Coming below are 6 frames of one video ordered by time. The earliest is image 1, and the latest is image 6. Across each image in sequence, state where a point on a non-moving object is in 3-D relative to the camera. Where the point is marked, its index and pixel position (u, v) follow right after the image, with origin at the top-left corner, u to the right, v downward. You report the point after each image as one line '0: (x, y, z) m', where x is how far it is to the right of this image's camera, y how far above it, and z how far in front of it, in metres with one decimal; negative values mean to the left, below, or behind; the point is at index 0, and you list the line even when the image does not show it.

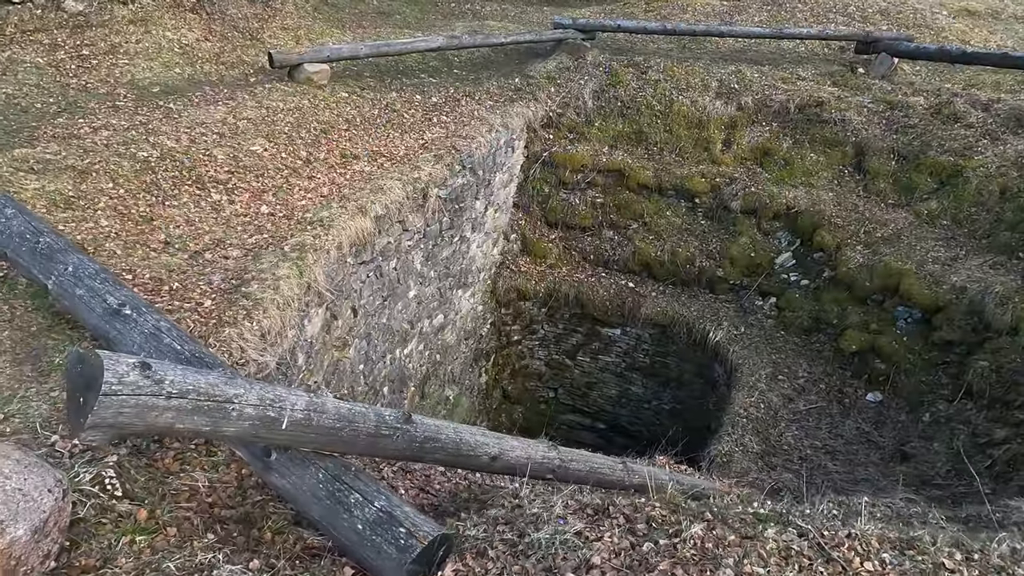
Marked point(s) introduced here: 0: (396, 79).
0: (-1.9, +3.5, +11.0) m
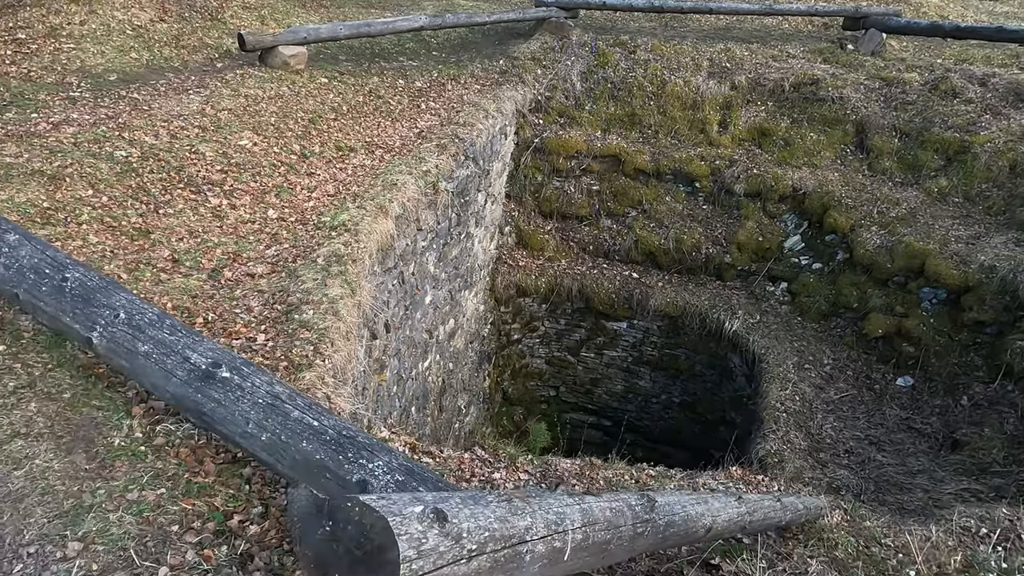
0: (-2.1, +3.4, +10.1) m
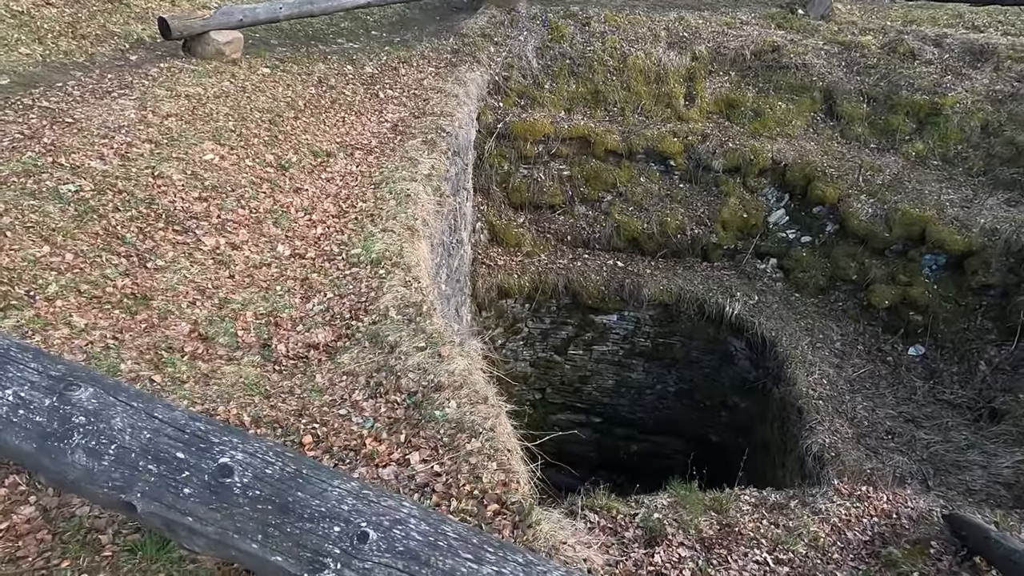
0: (-2.6, +3.2, +8.7) m
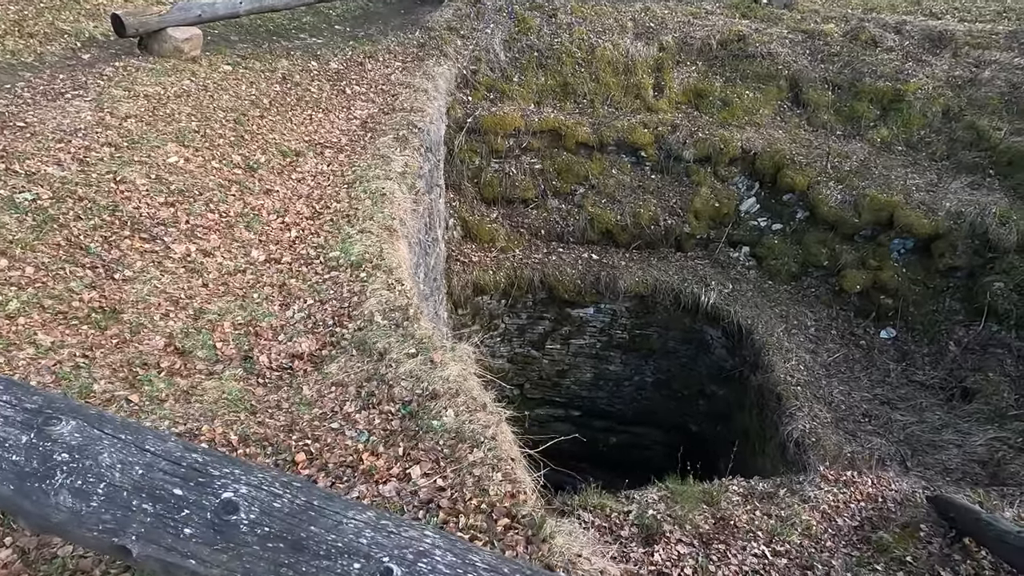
0: (-3.0, +3.1, +8.4) m
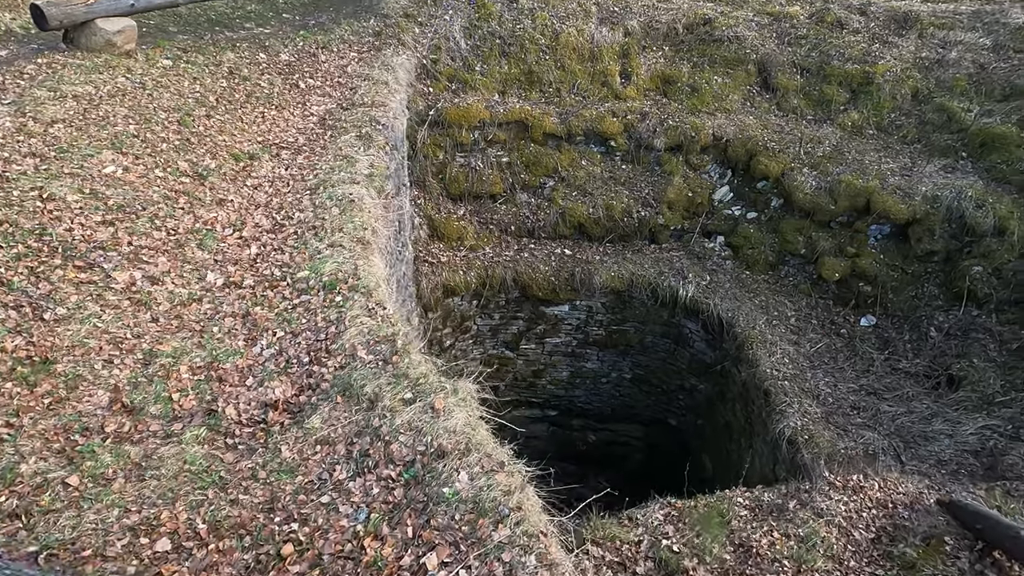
0: (-3.5, +3.0, +7.8) m
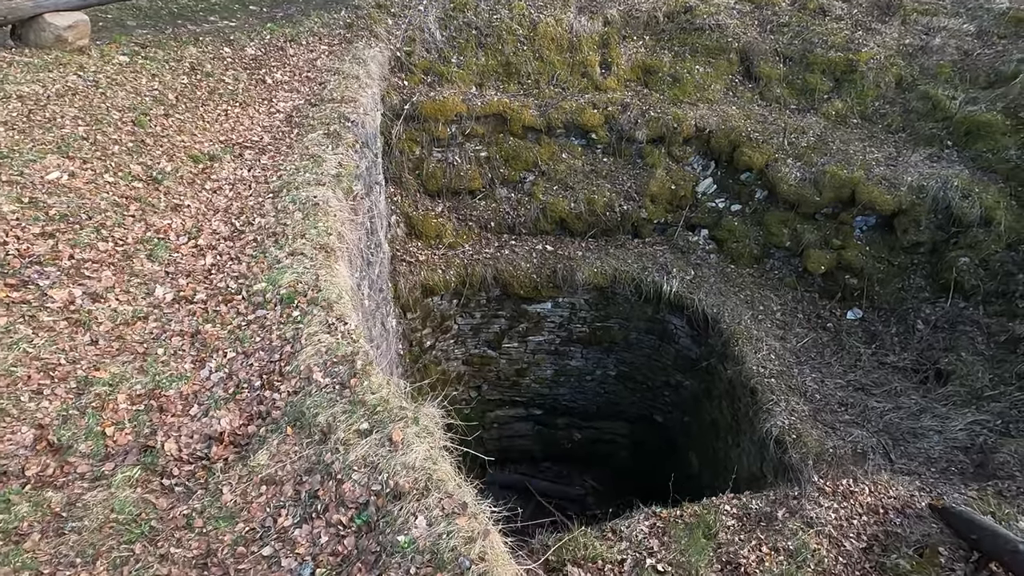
0: (-3.8, +2.9, +7.5) m
